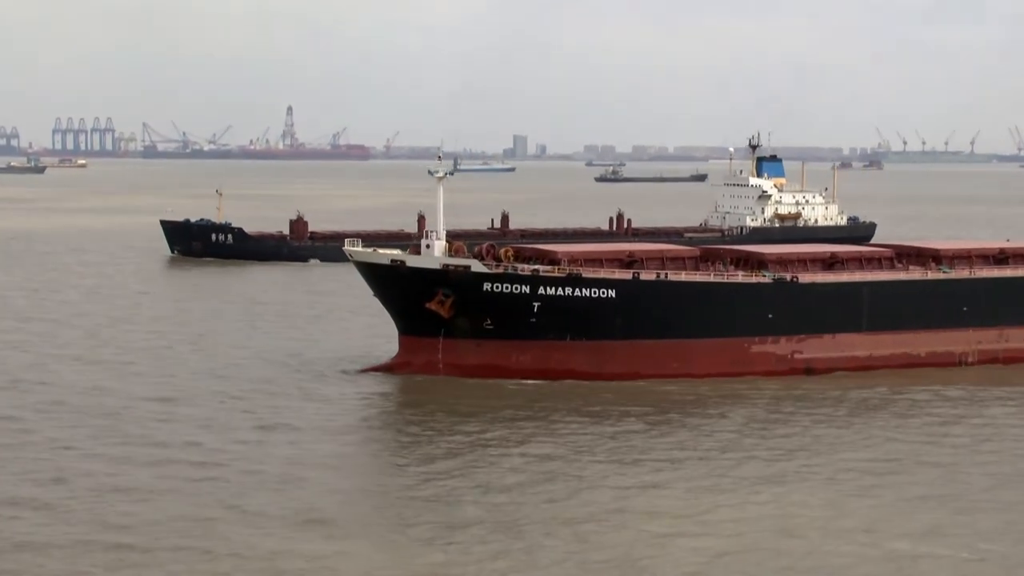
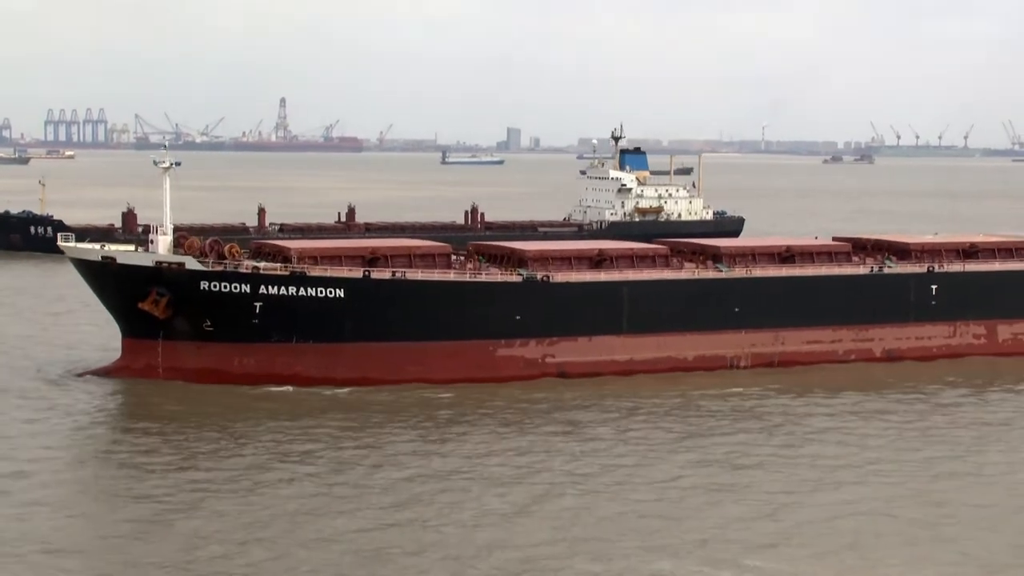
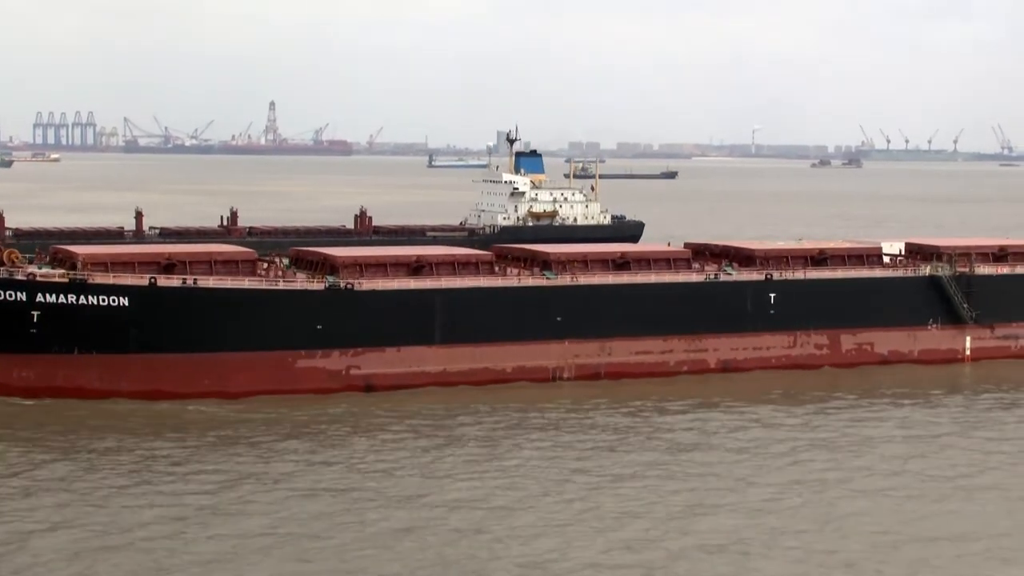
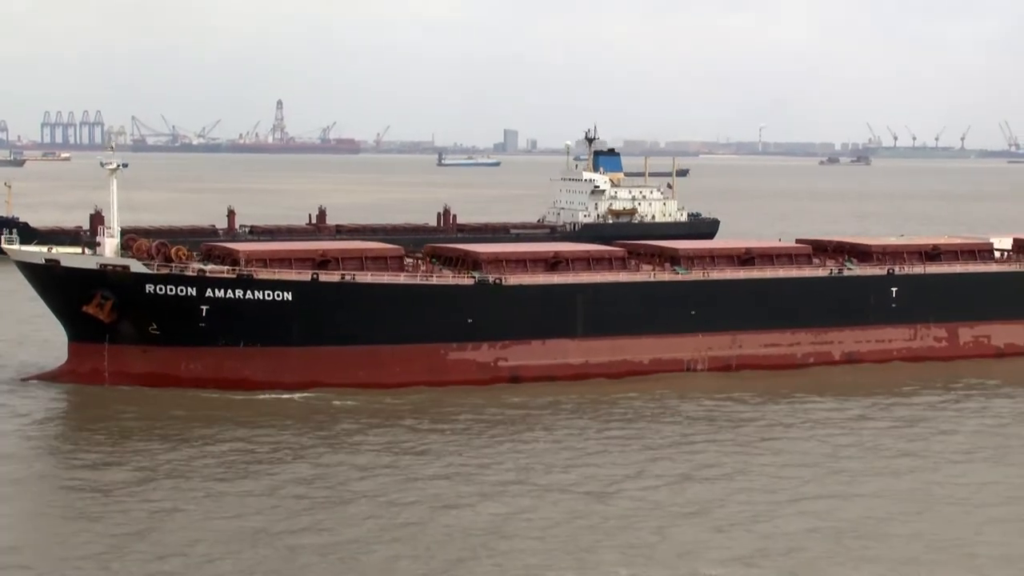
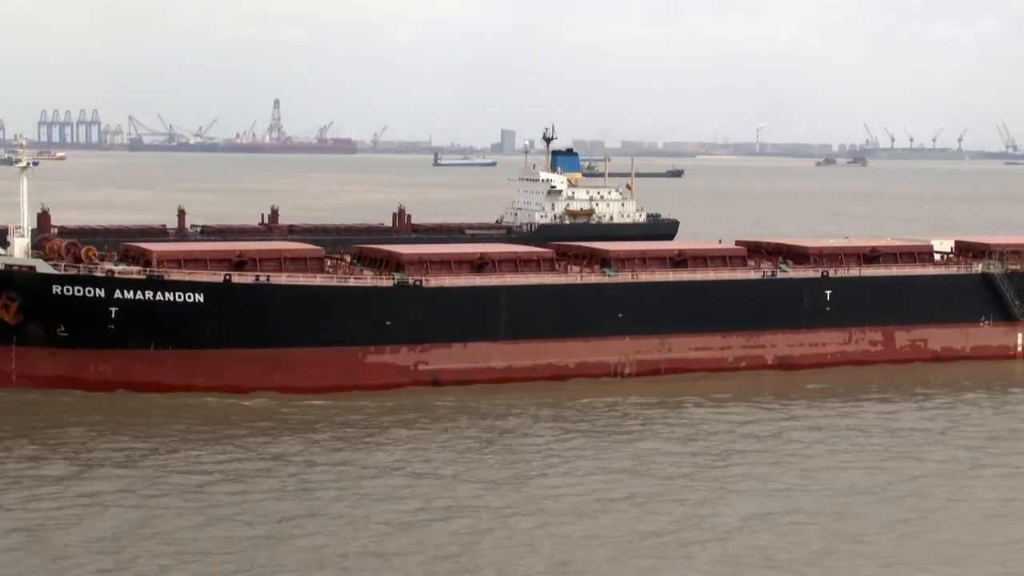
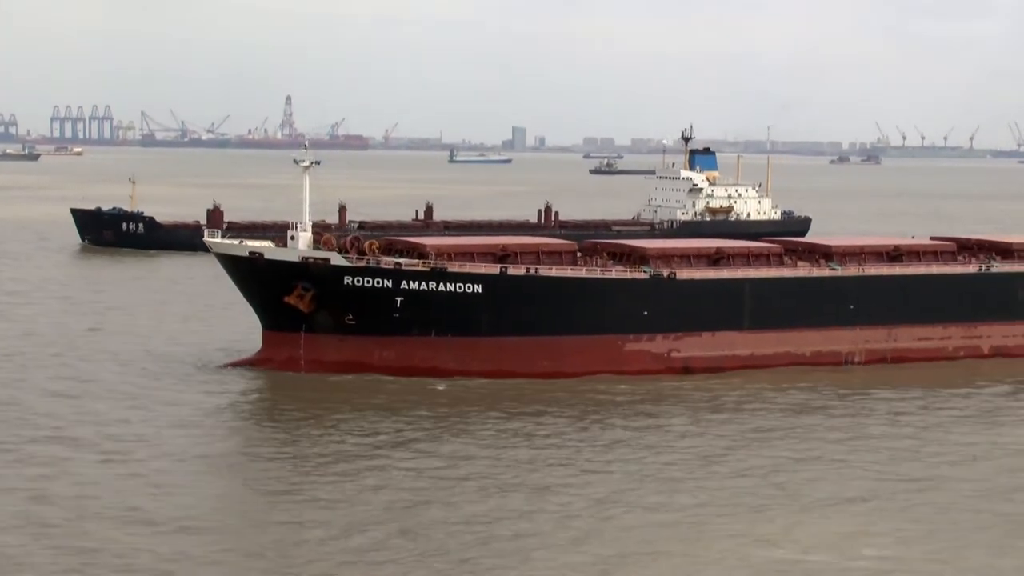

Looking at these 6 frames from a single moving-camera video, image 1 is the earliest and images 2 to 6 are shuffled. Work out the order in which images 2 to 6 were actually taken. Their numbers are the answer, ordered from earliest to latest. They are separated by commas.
6, 2, 4, 5, 3
